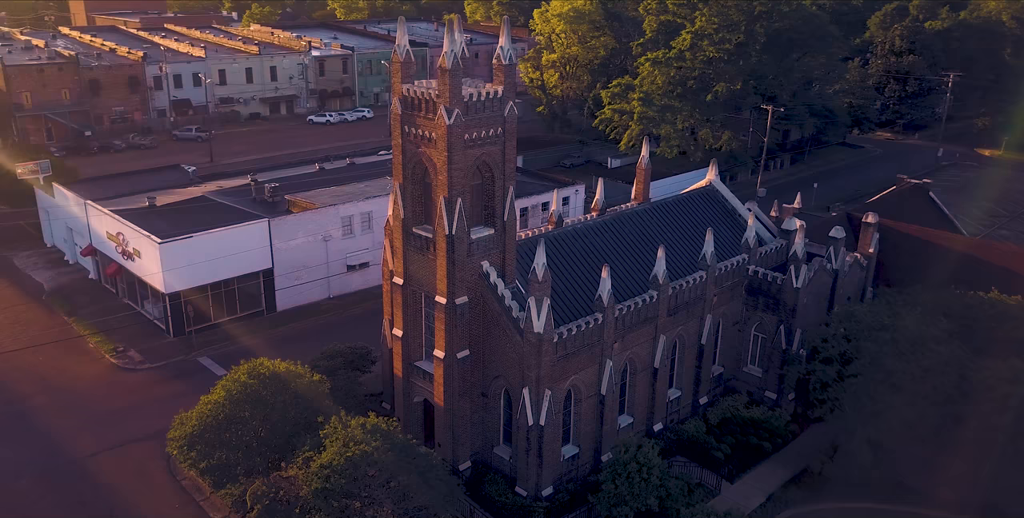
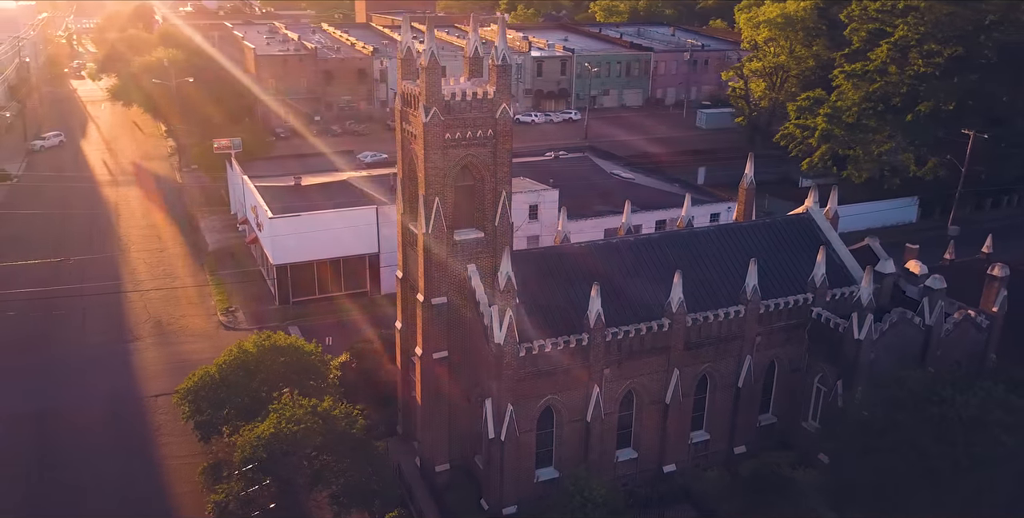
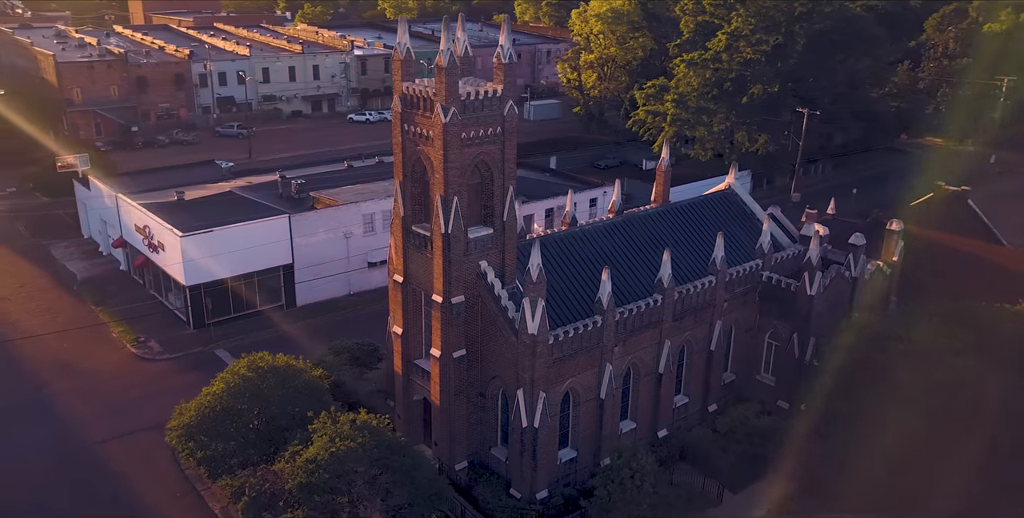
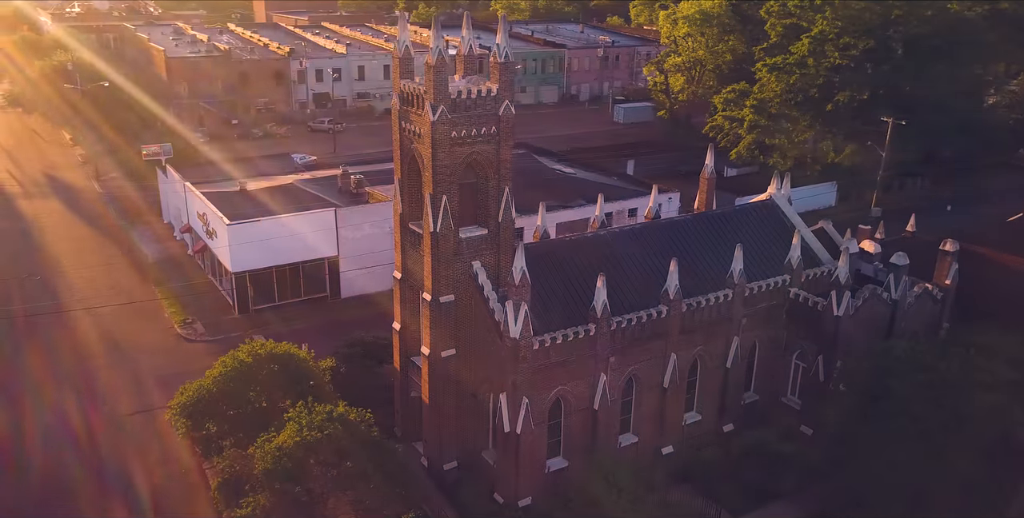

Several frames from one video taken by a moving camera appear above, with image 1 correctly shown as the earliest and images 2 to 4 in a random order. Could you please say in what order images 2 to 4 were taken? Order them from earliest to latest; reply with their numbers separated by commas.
3, 4, 2
